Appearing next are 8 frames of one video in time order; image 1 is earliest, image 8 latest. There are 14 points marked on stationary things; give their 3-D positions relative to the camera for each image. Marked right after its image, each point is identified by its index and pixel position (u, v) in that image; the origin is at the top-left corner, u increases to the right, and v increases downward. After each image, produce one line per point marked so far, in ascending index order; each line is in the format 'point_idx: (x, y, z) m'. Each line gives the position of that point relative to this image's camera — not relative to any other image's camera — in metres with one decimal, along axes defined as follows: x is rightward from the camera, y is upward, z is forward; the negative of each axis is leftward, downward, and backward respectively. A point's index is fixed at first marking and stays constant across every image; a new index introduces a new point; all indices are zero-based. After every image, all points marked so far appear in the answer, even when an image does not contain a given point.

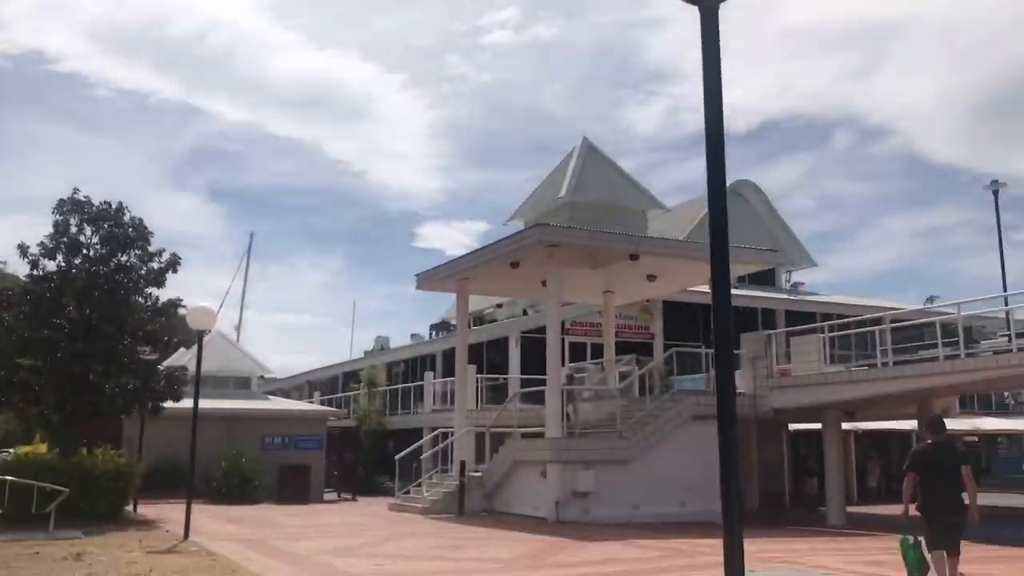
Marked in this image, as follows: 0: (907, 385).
0: (+7.7, -1.9, +17.8) m
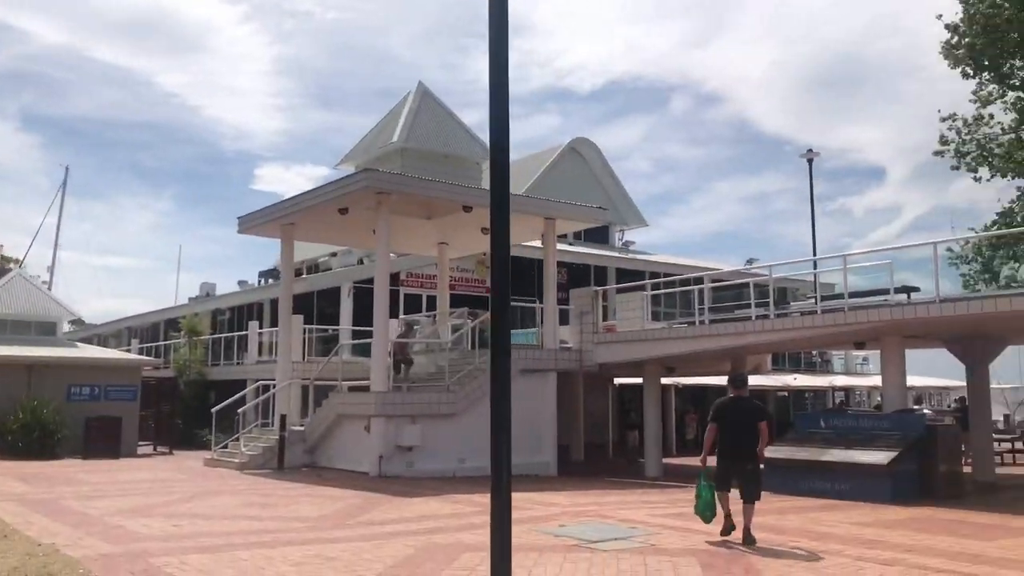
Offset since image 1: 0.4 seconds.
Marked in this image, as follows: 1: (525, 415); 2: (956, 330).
0: (+4.2, -1.1, +18.5) m
1: (+0.3, -2.8, +19.7) m
2: (+8.3, -0.8, +16.8) m
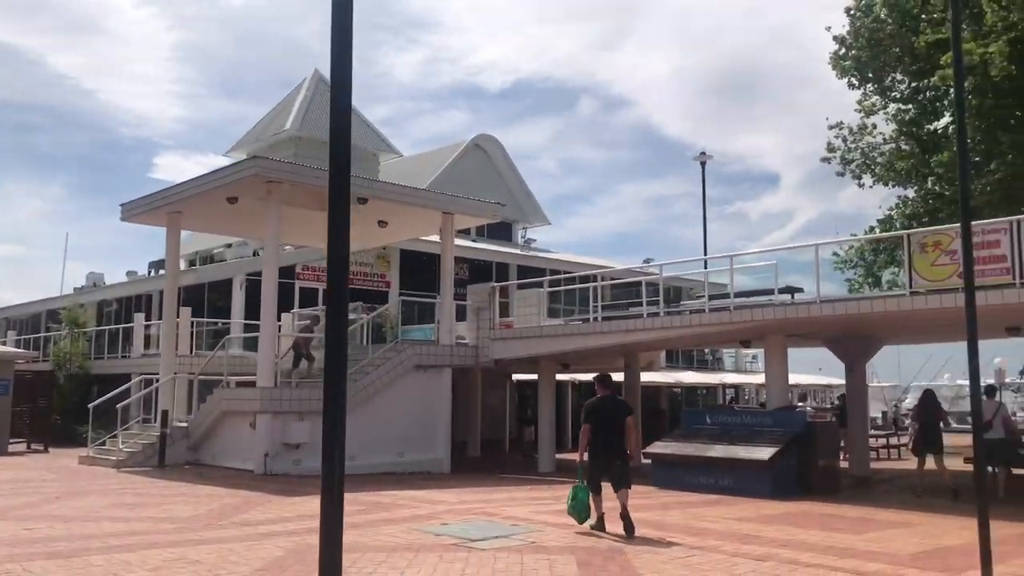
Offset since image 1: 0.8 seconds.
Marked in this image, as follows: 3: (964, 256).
0: (+2.1, -1.1, +18.7) m
1: (-2.0, -2.6, +19.5) m
2: (+6.3, -0.8, +17.4) m
3: (+3.9, +0.3, +7.7) m
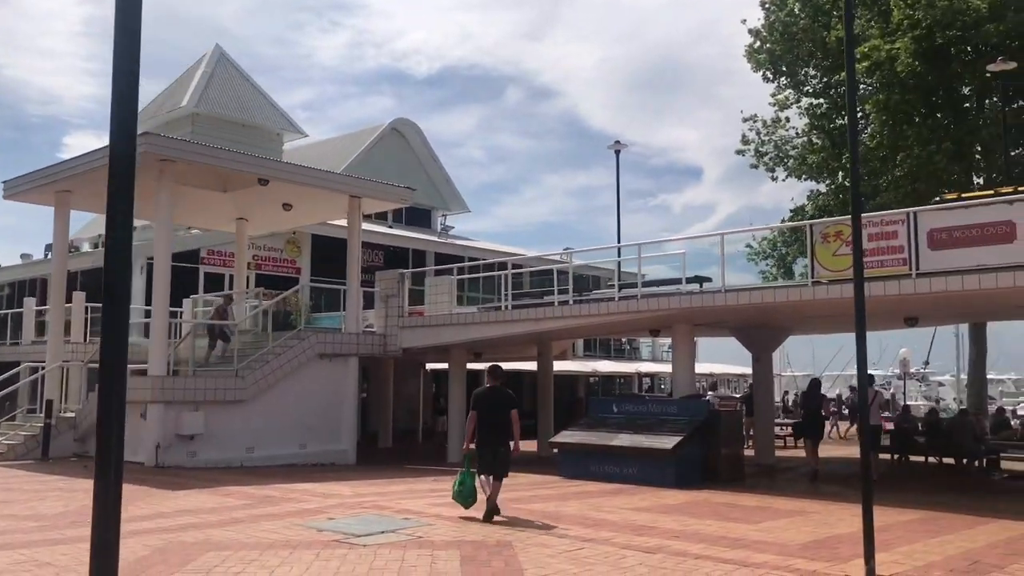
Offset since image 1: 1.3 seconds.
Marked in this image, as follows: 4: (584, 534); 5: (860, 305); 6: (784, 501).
0: (+0.2, -0.8, +18.4) m
1: (-3.9, -2.3, +18.9) m
2: (+4.5, -0.6, +17.5) m
3: (+2.9, +0.4, +7.6) m
4: (+0.7, -2.4, +8.9) m
5: (+2.9, -0.2, +7.5) m
6: (+3.7, -2.9, +12.4) m
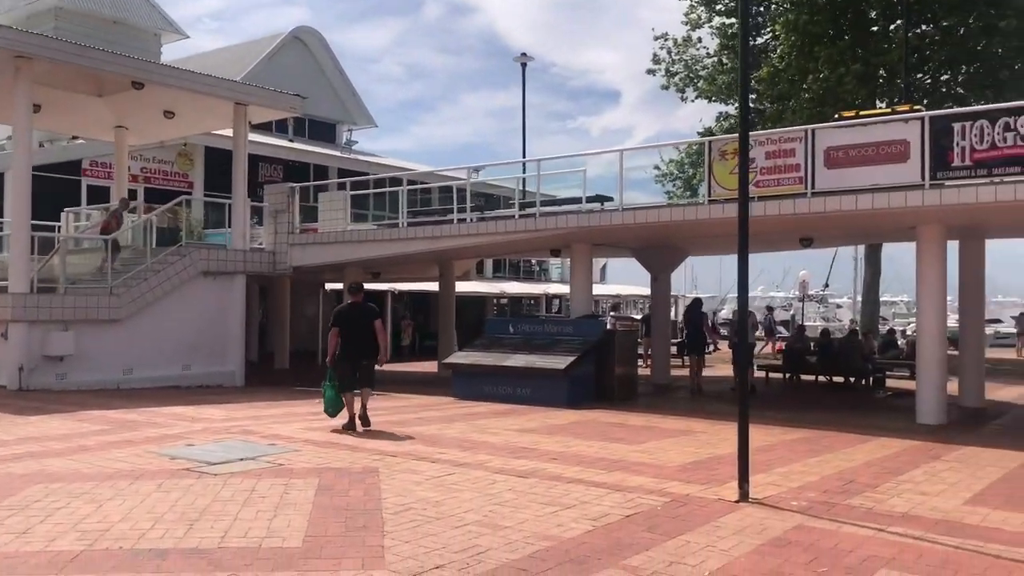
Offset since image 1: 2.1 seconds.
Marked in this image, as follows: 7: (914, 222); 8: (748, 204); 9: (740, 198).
0: (-1.8, +0.8, +17.7) m
1: (-6.0, -0.6, +18.0) m
2: (+2.5, +0.9, +17.2) m
3: (+1.8, +1.1, +7.2) m
4: (-0.5, -1.6, +8.5) m
5: (+1.8, +0.5, +7.1) m
6: (+2.2, -1.8, +12.3) m
7: (+5.9, +1.0, +13.4) m
8: (+1.8, +0.6, +7.0) m
9: (+1.8, +0.7, +7.1) m
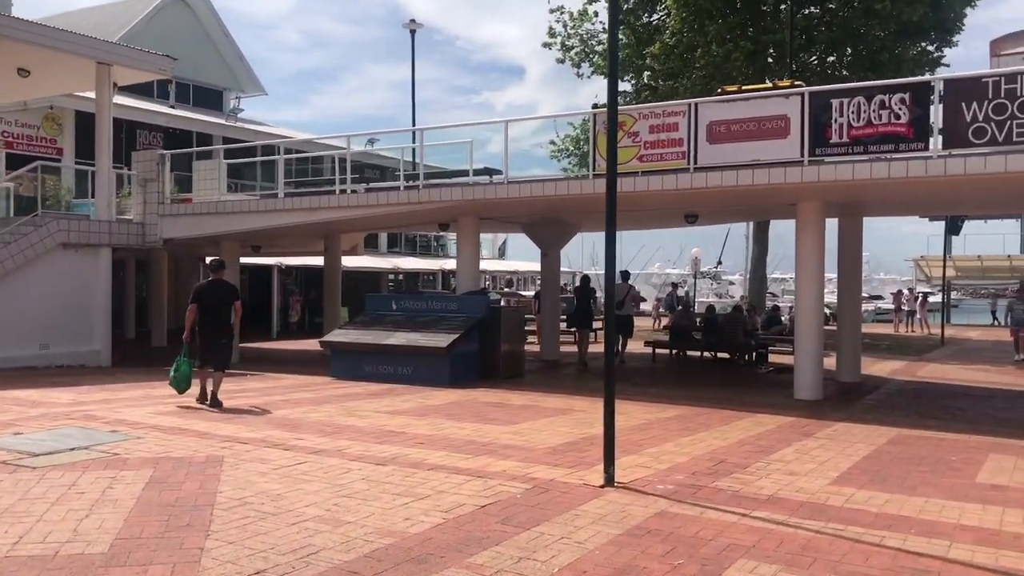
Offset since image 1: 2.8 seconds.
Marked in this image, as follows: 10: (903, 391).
0: (-4.0, +1.3, +16.9) m
1: (-8.2, -0.2, +16.8) m
2: (+0.3, +1.4, +16.9) m
3: (+0.7, +1.3, +6.8) m
4: (-1.7, -1.4, +8.0) m
5: (+0.7, +0.7, +6.8) m
6: (+0.5, -1.5, +12.0) m
7: (+4.2, +1.3, +13.4) m
8: (+0.8, +0.8, +6.7) m
9: (+0.7, +0.9, +6.8) m
10: (+6.3, -1.6, +14.6) m
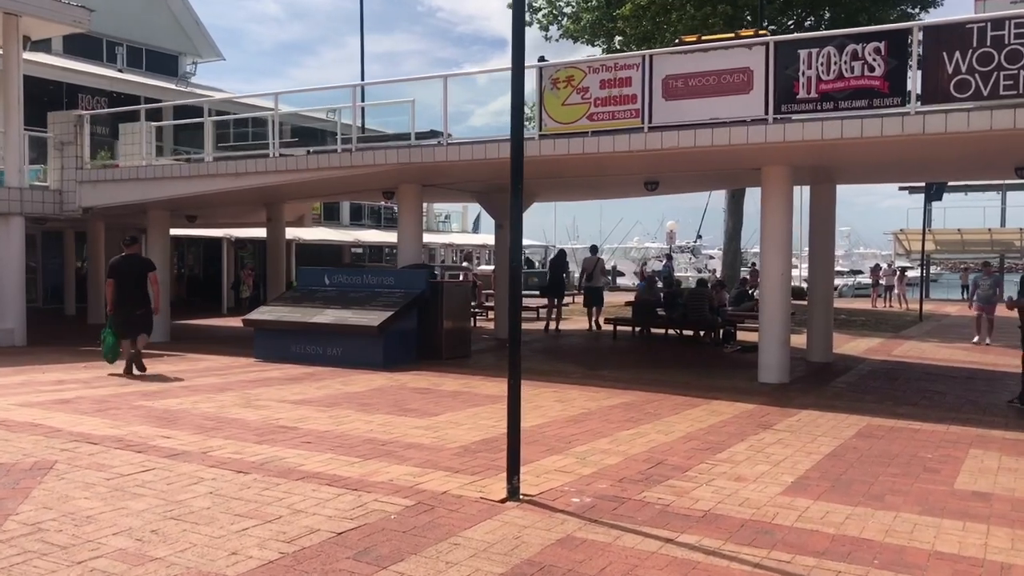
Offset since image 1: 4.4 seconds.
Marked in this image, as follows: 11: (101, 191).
0: (-4.9, +1.8, +15.6) m
1: (-9.1, +0.3, +15.3) m
2: (-0.6, +1.9, +15.6) m
3: (0.0, +1.4, +5.6) m
4: (-2.5, -1.2, +6.7) m
5: (0.0, +0.9, +5.5) m
6: (-0.3, -1.2, +10.8) m
7: (+3.3, +1.7, +12.2) m
8: (+0.1, +1.0, +5.4) m
9: (0.0, +1.1, +5.5) m
10: (+5.4, -1.2, +13.5) m
11: (-7.5, +1.8, +16.8) m
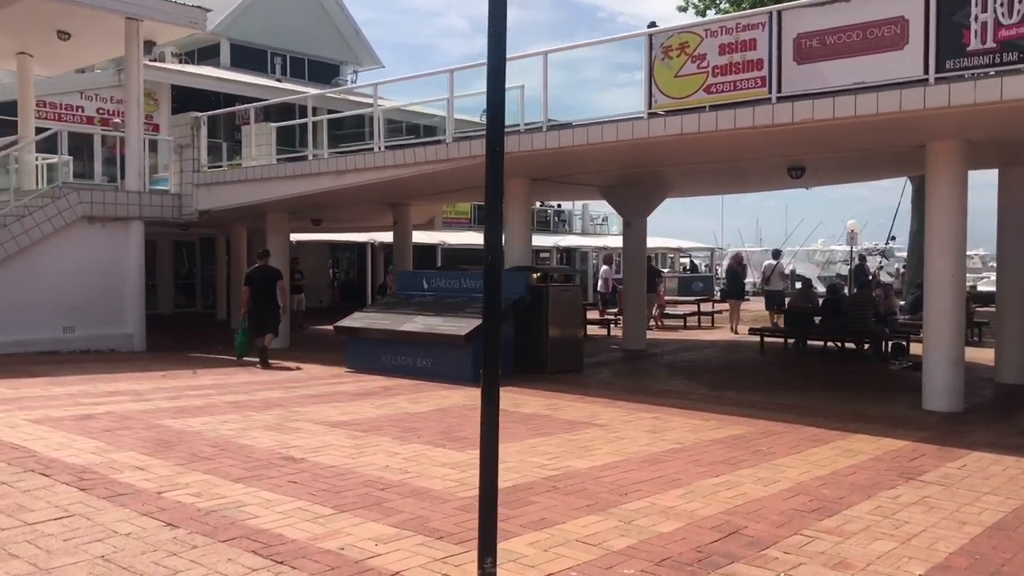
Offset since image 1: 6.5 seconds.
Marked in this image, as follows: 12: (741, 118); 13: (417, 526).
0: (-3.0, +1.7, +14.8) m
1: (-7.1, +0.2, +15.4) m
2: (+1.3, +1.8, +13.9) m
3: (-0.1, +1.4, +4.0) m
4: (-2.3, -1.2, +5.6) m
5: (-0.1, +0.9, +4.0) m
6: (+0.6, -1.2, +9.1) m
7: (+4.5, +1.6, +9.9) m
8: (-0.1, +1.0, +3.9) m
9: (-0.1, +1.0, +3.9) m
10: (+6.8, -1.3, +10.7) m
11: (-5.3, +1.7, +16.5) m
12: (+2.3, +1.7, +9.1) m
13: (-0.5, -1.3, +4.8) m
